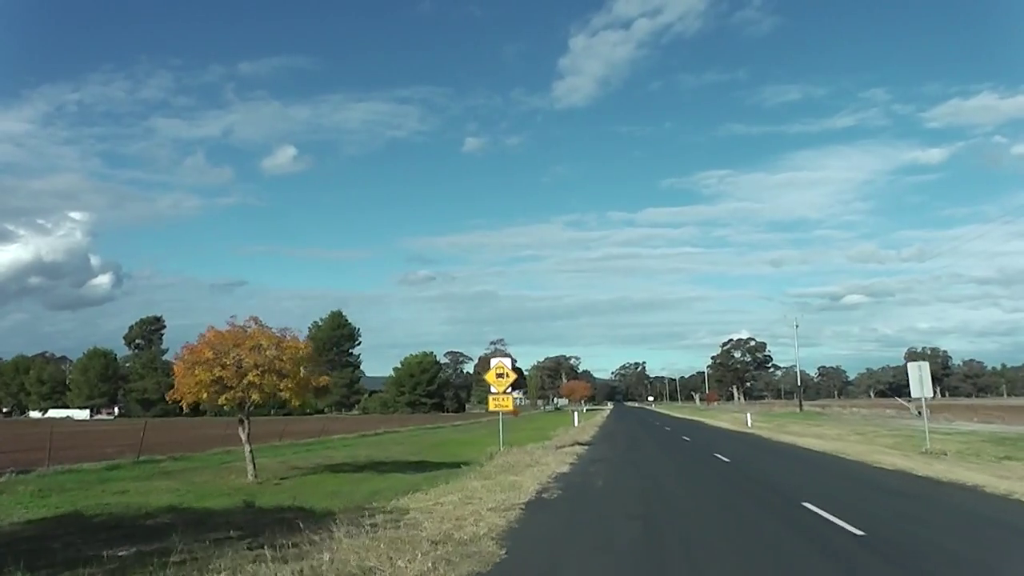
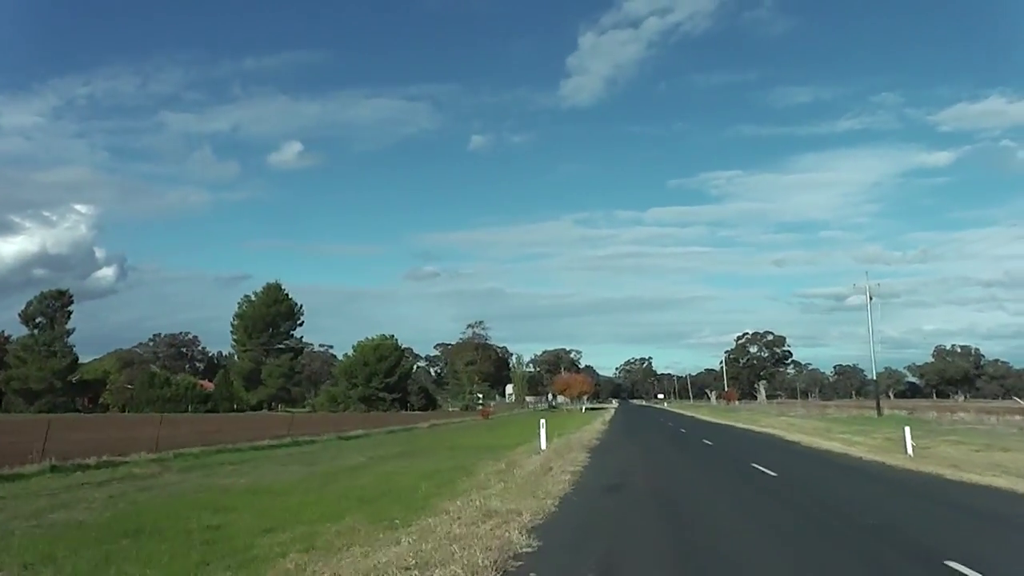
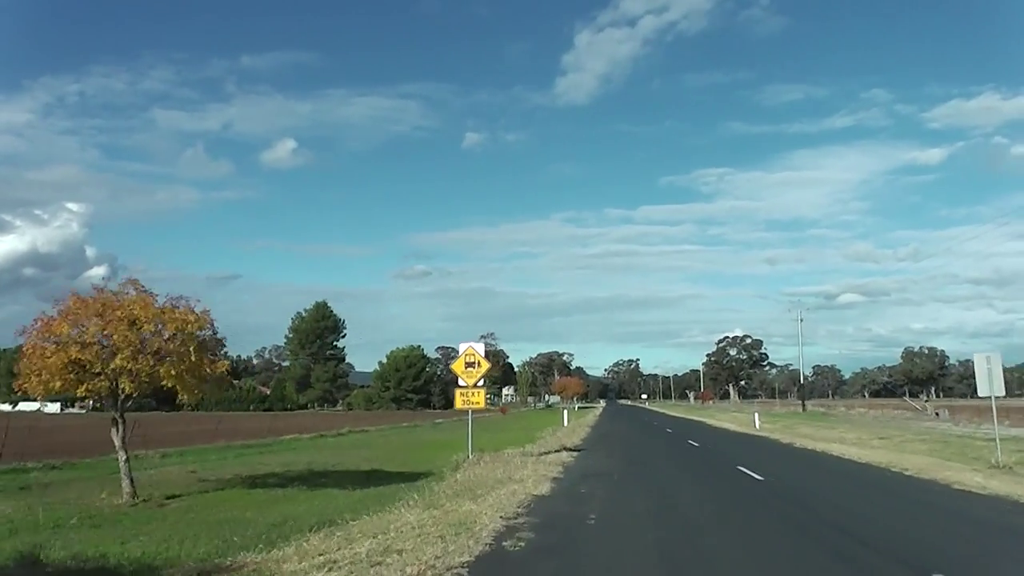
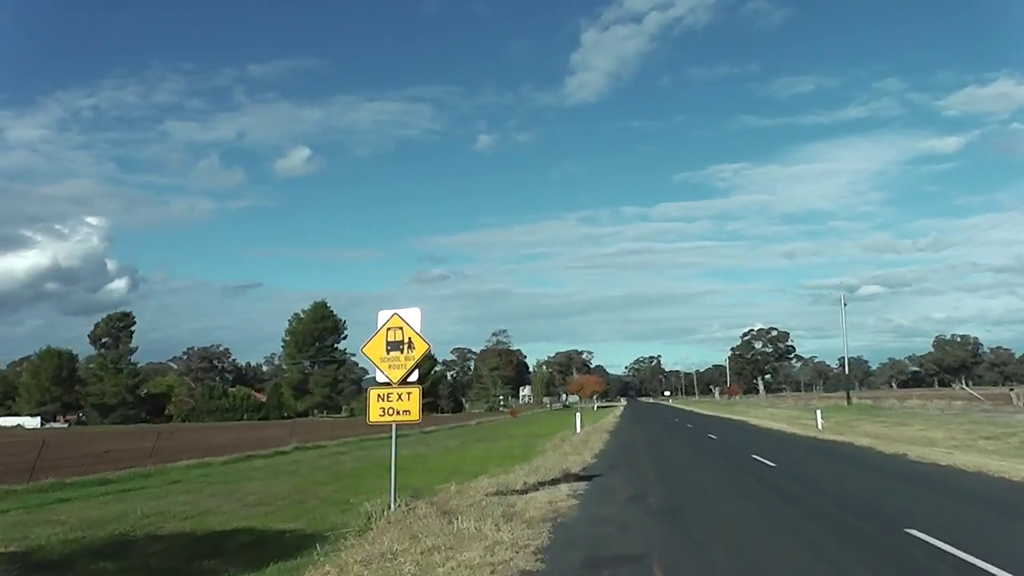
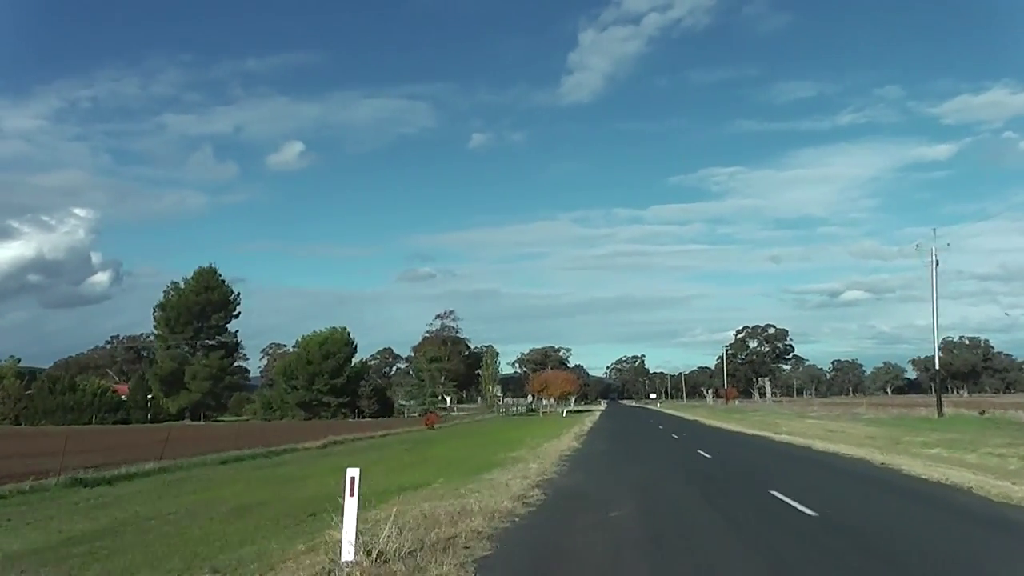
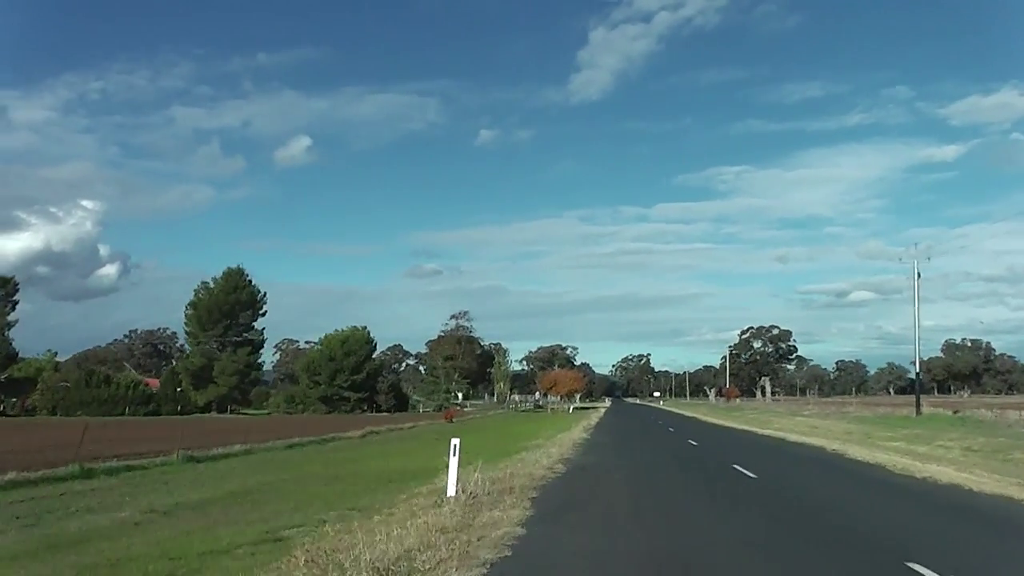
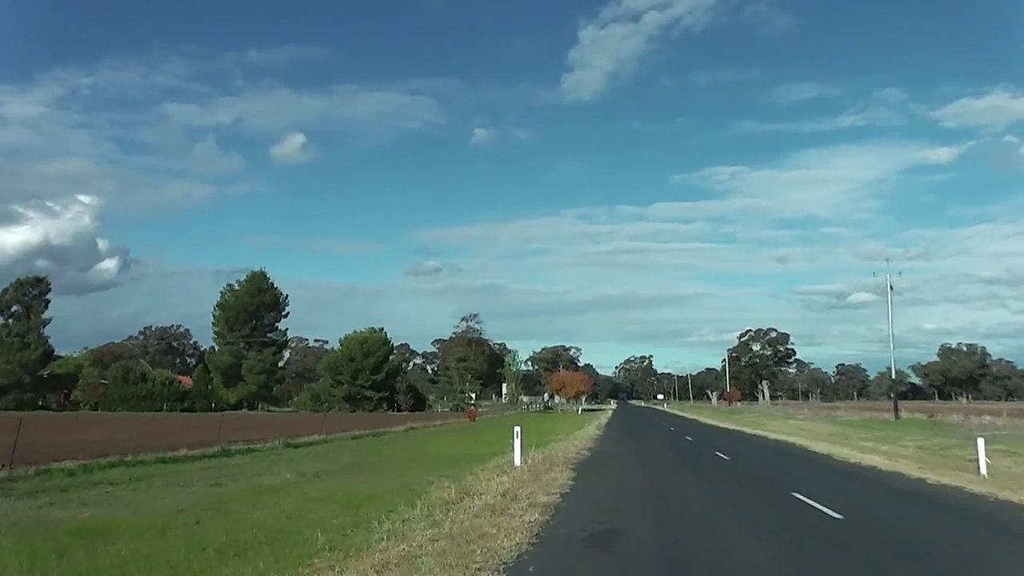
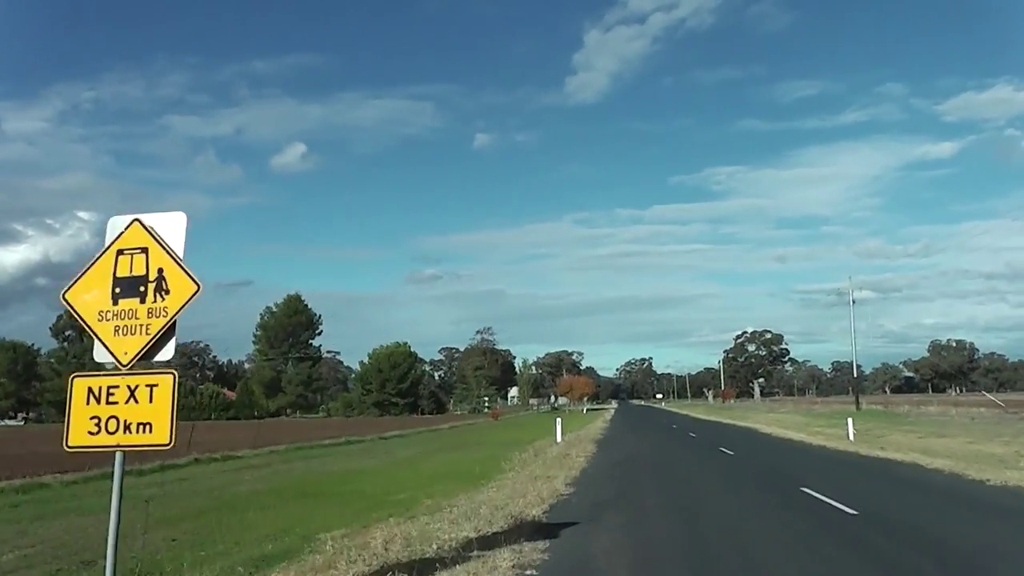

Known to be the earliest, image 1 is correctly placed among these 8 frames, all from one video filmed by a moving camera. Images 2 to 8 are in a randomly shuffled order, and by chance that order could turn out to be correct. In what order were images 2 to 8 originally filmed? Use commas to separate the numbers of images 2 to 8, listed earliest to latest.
3, 4, 8, 2, 7, 6, 5
